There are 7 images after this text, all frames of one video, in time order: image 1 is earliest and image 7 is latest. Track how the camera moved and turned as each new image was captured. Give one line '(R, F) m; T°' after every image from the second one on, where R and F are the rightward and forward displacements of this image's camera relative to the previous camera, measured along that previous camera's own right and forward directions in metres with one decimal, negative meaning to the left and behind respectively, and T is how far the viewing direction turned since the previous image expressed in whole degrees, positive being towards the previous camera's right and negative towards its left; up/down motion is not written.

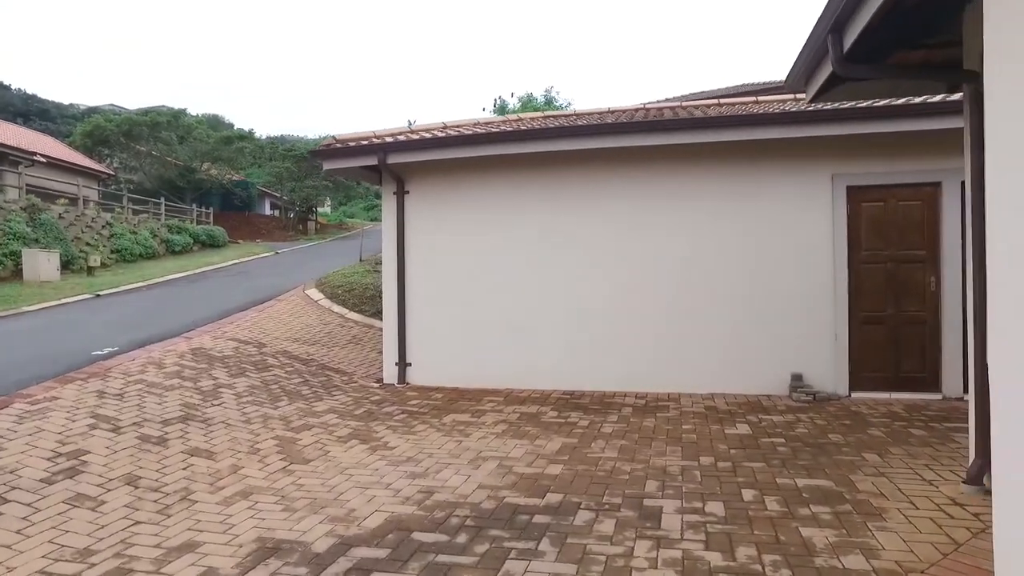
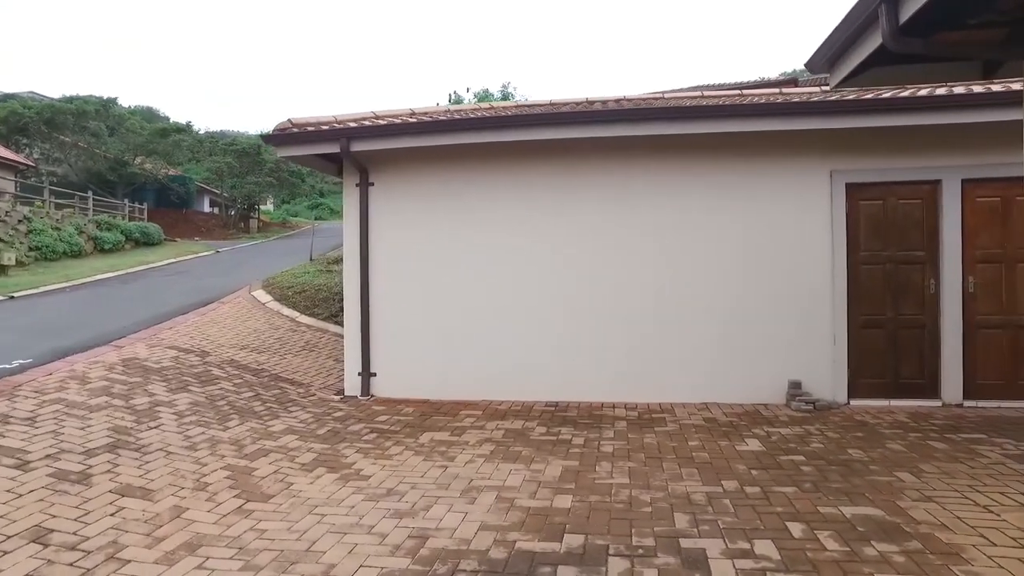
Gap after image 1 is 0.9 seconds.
(-0.3, +0.6) m; +5°
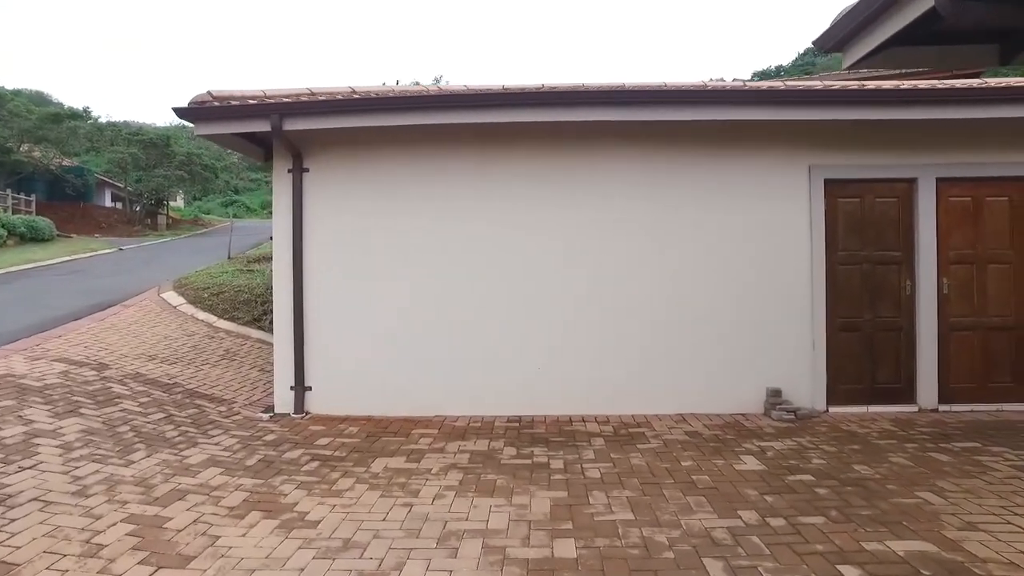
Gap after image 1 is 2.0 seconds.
(-0.3, +0.7) m; +7°
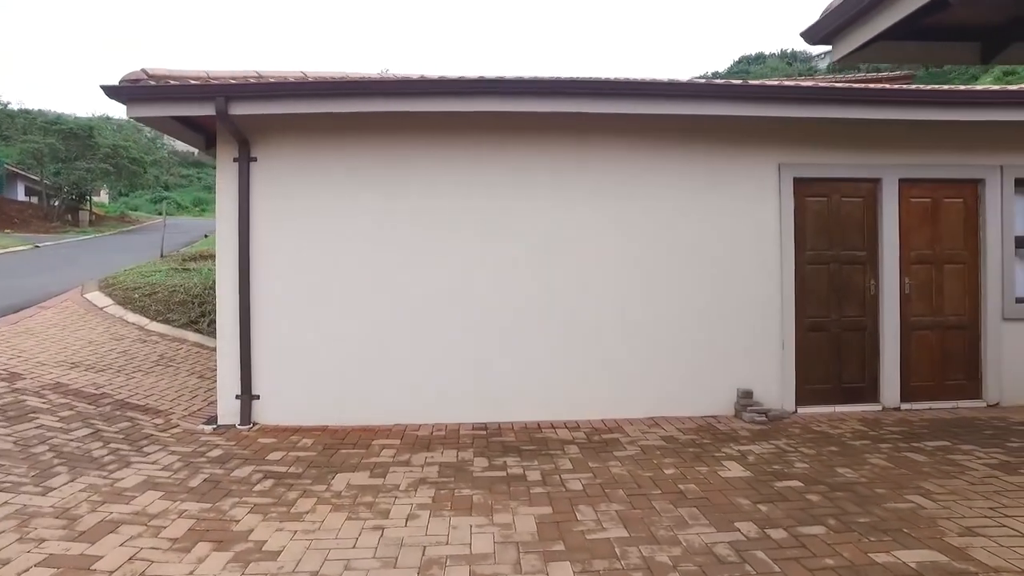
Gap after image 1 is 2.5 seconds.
(-0.2, +0.3) m; +5°
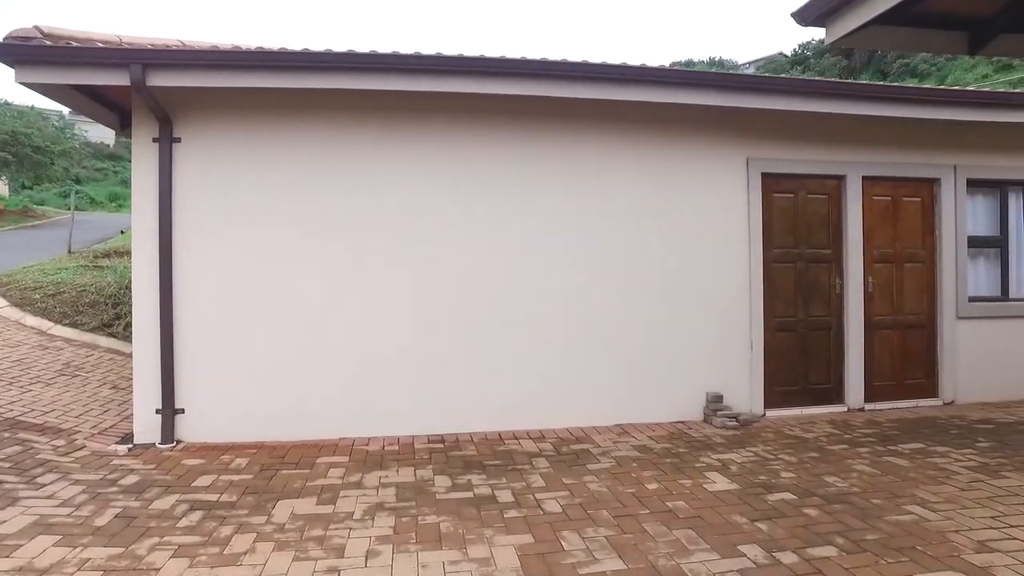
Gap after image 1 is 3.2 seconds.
(-0.2, +0.4) m; +6°
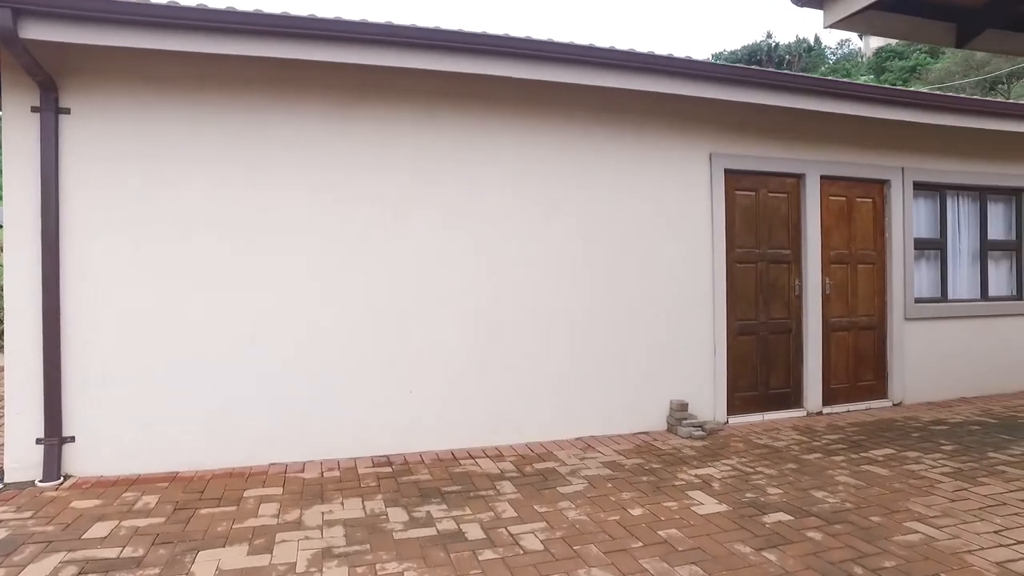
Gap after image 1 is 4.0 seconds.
(-0.2, +0.5) m; +7°
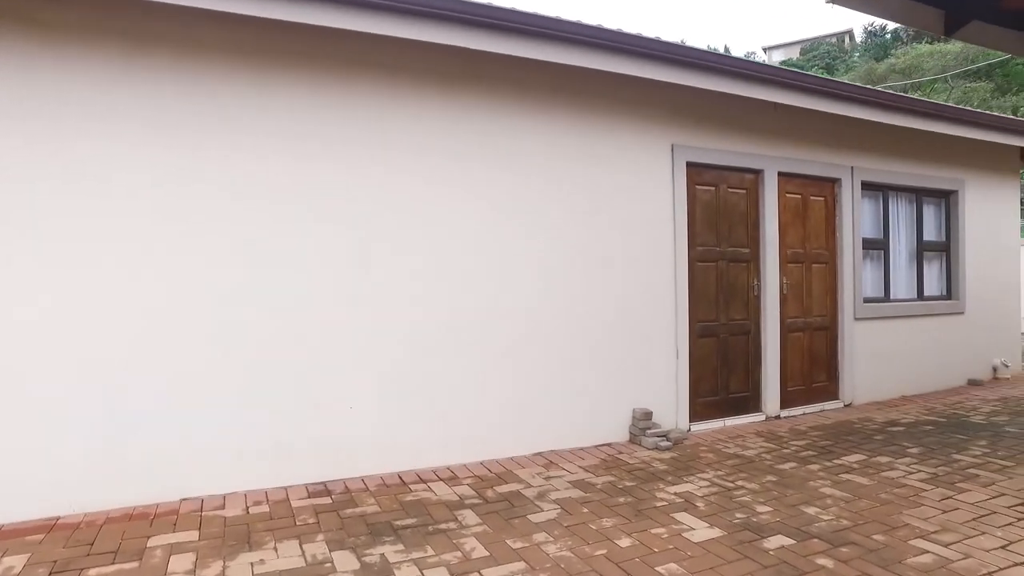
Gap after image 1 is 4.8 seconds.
(-0.2, +0.5) m; +7°
